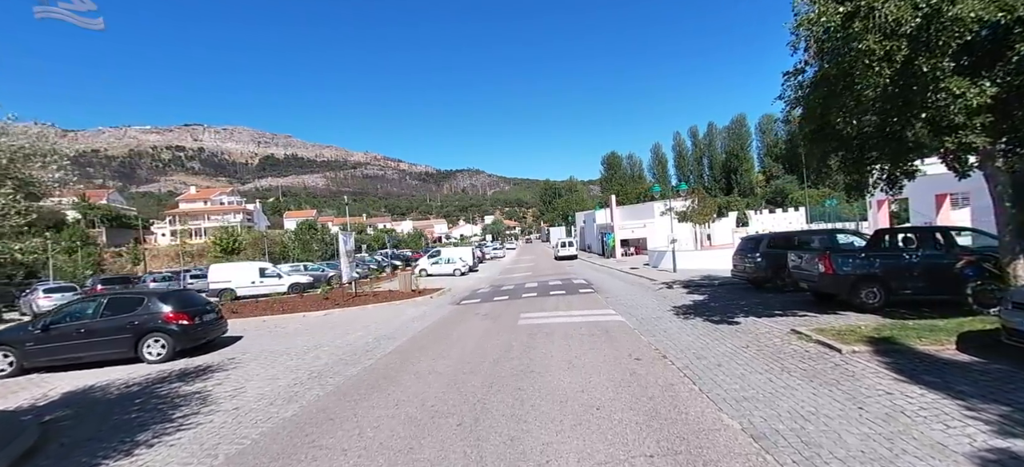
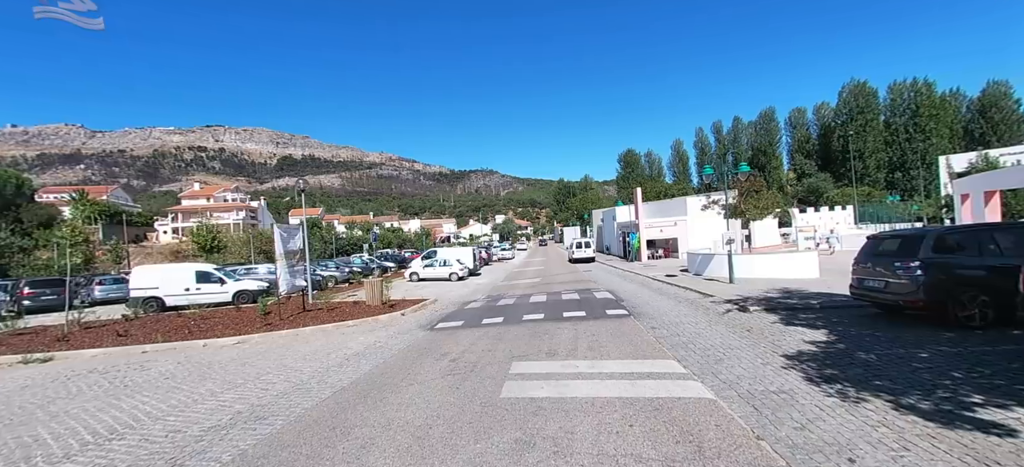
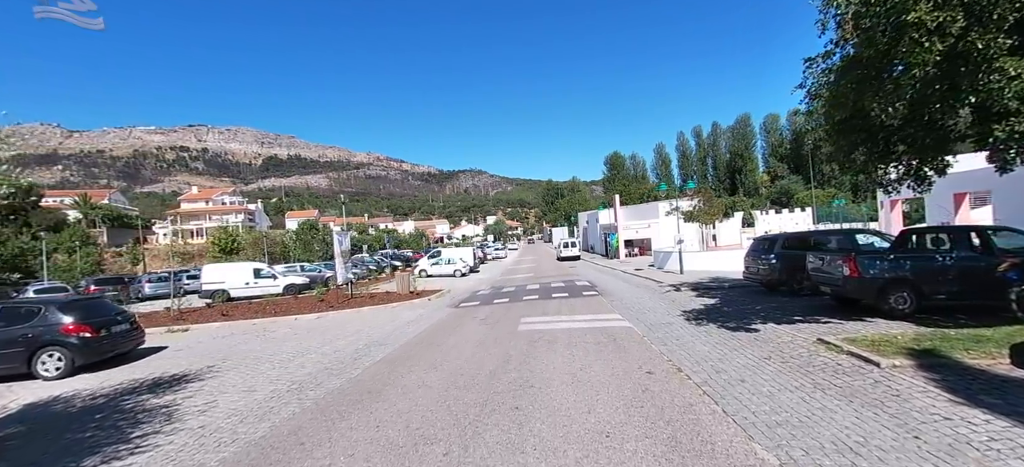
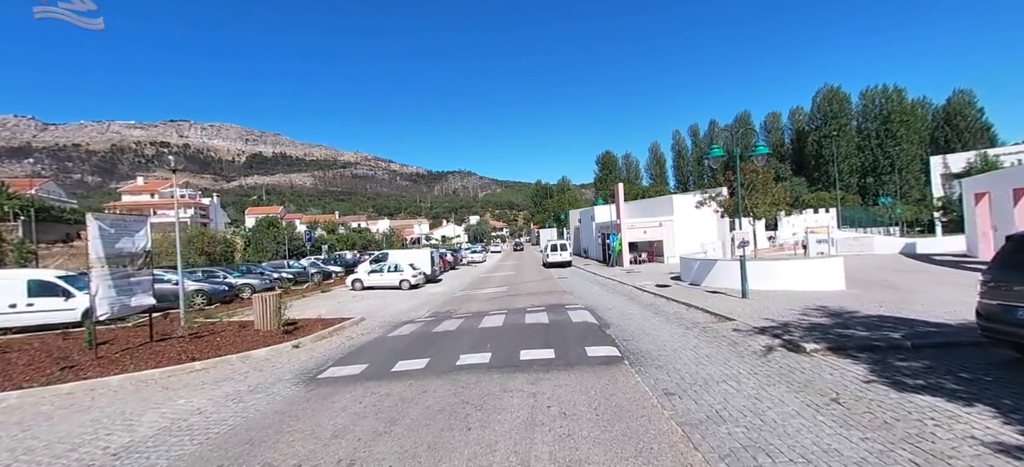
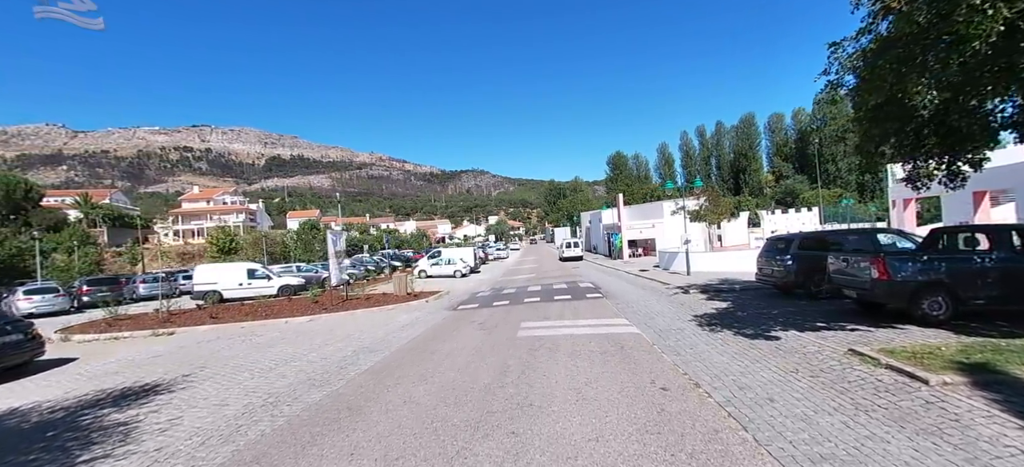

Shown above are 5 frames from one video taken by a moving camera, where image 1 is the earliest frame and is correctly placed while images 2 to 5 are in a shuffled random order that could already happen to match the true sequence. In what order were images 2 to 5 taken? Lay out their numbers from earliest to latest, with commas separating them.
3, 5, 2, 4
